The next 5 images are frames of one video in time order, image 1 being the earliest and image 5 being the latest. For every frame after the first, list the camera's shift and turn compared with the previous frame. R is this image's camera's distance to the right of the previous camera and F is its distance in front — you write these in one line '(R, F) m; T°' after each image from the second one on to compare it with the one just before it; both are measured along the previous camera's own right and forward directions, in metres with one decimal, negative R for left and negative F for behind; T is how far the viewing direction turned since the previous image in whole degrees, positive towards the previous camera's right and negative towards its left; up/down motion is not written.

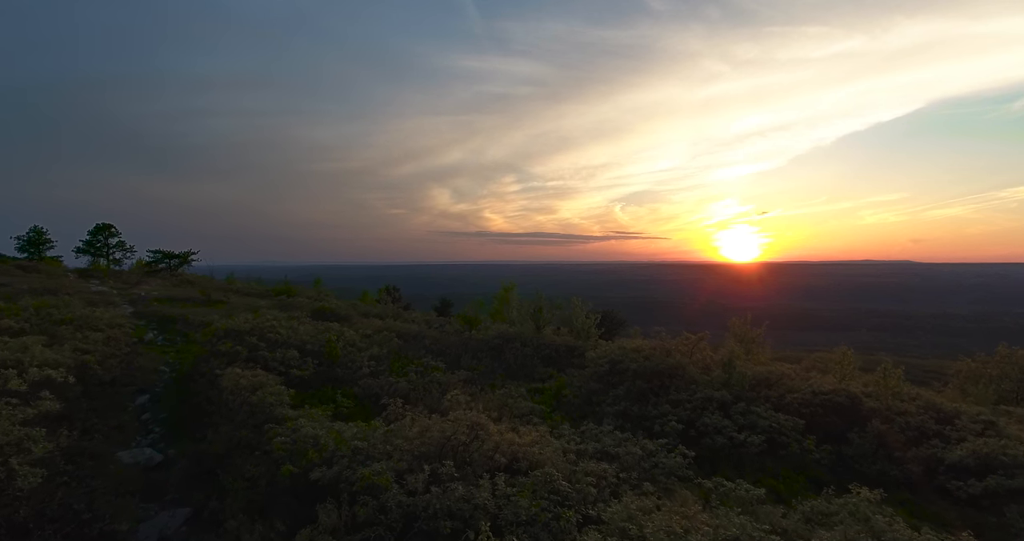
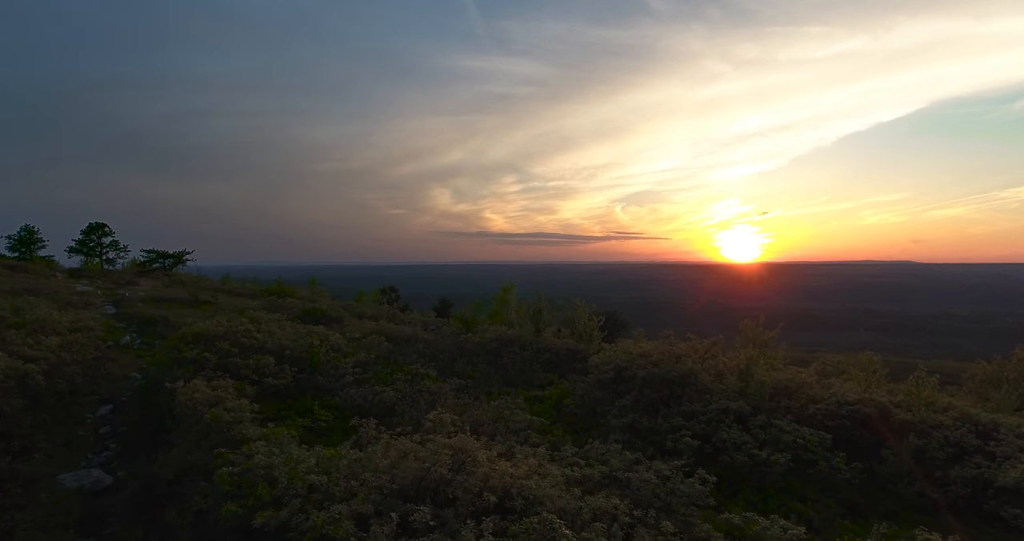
(+0.1, +0.9) m; 0°
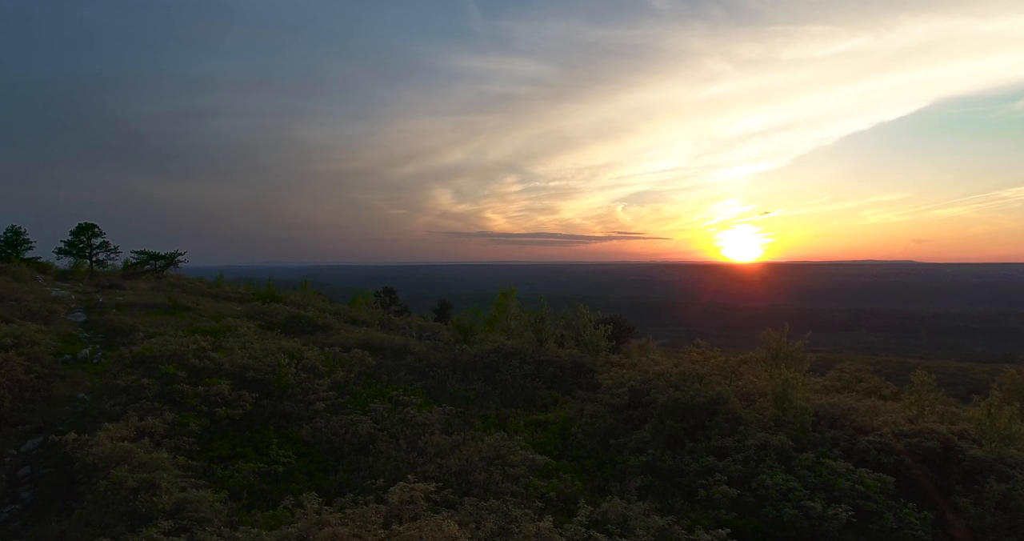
(0.0, +1.4) m; 0°
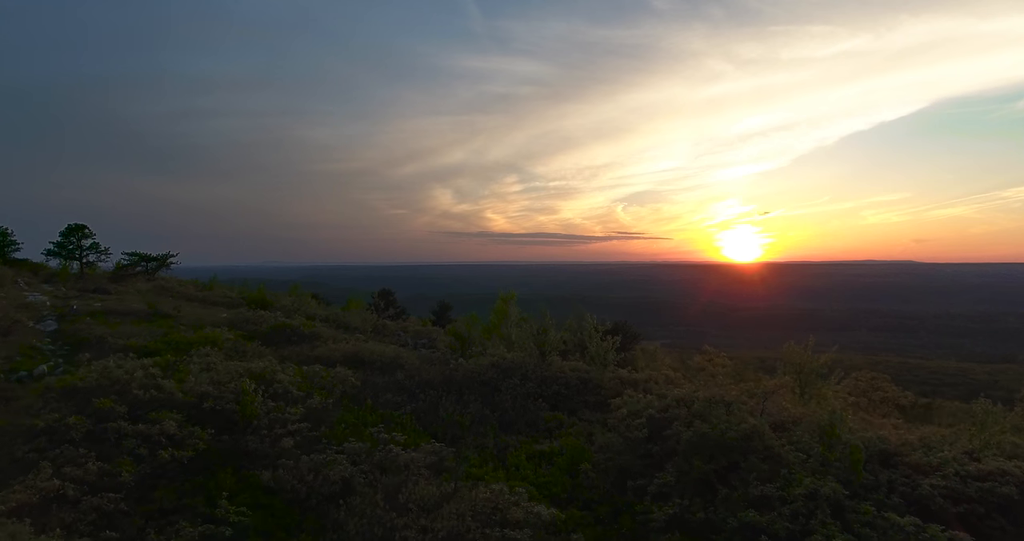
(0.0, +1.2) m; 0°
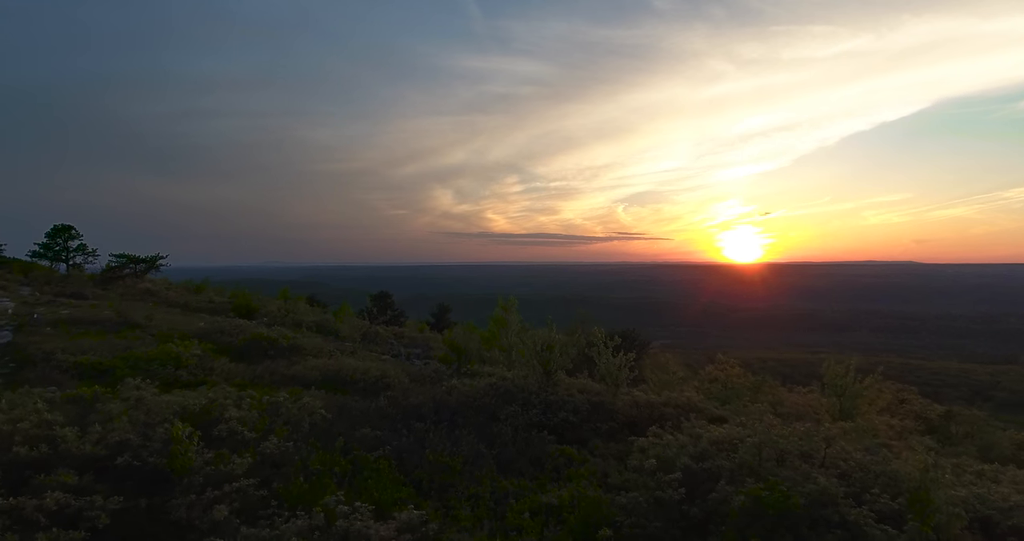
(0.0, +1.7) m; 0°
